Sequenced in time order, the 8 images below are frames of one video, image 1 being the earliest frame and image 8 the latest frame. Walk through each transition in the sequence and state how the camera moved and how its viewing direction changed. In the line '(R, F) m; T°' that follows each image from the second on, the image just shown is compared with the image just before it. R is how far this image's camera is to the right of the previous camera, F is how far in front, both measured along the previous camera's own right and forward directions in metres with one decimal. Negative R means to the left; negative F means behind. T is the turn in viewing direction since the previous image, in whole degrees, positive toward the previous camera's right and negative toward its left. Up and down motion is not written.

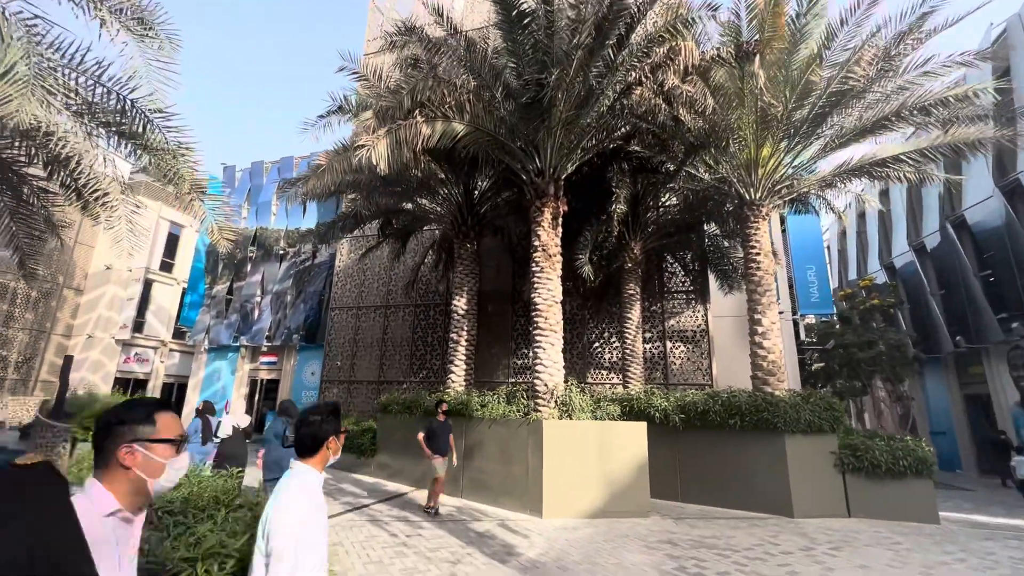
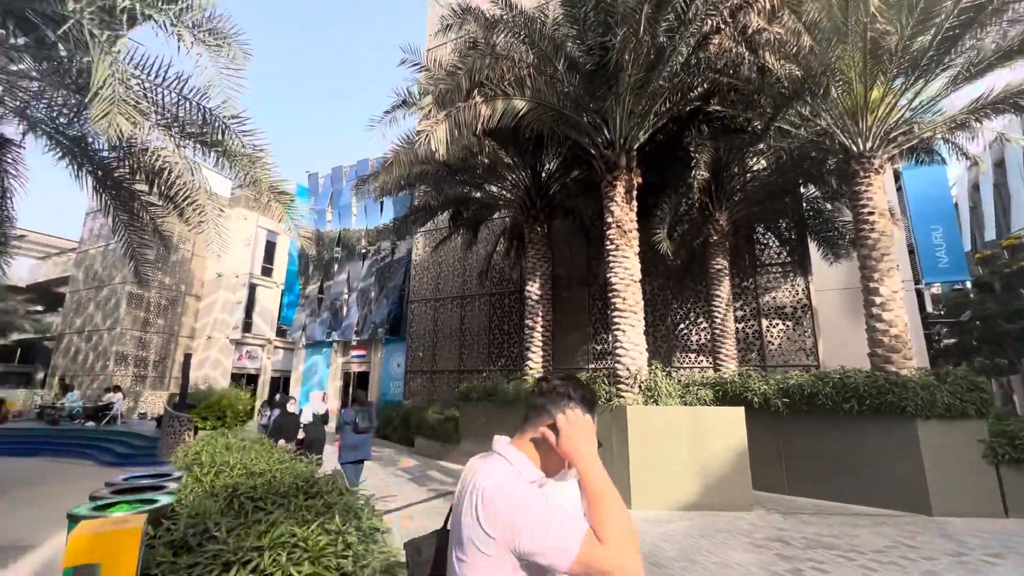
(0.0, +0.3) m; -9°
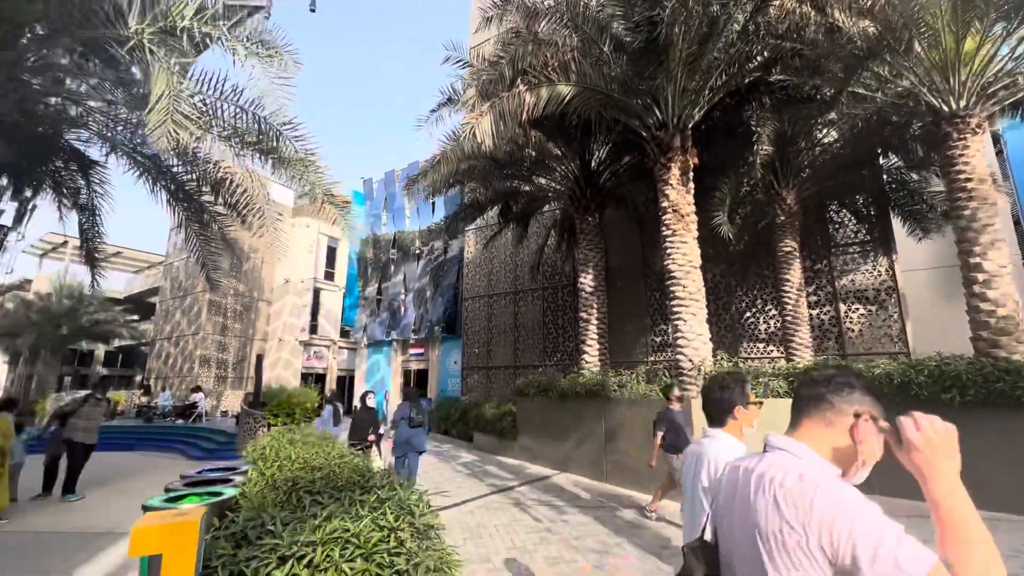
(0.0, +0.2) m; -7°
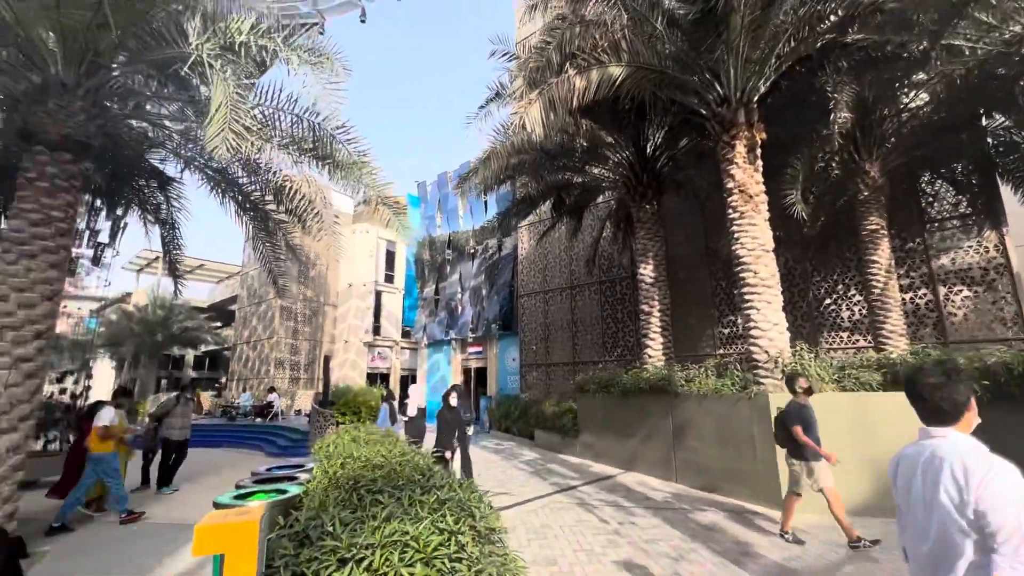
(0.0, +0.2) m; -7°
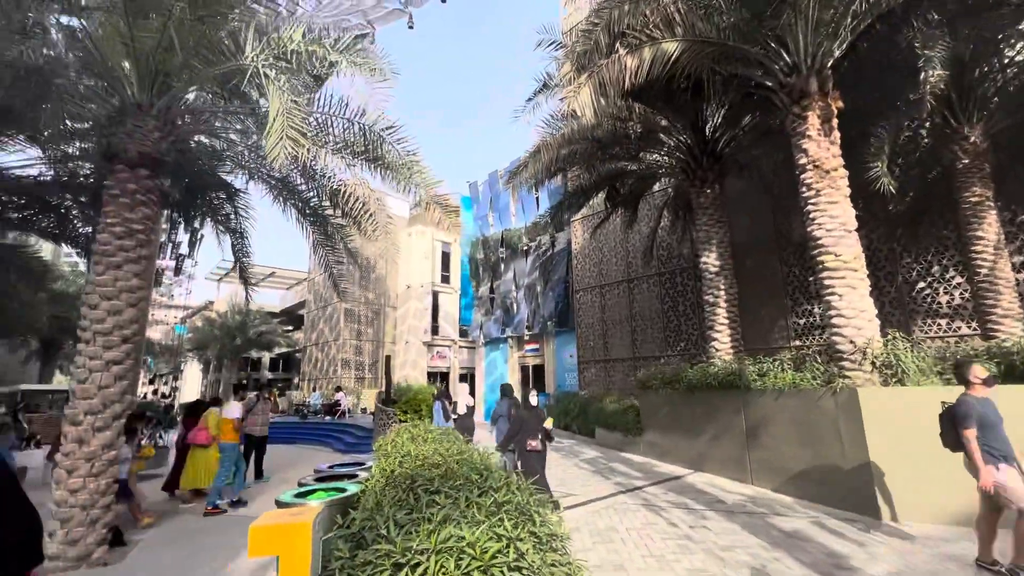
(0.0, +0.2) m; -7°
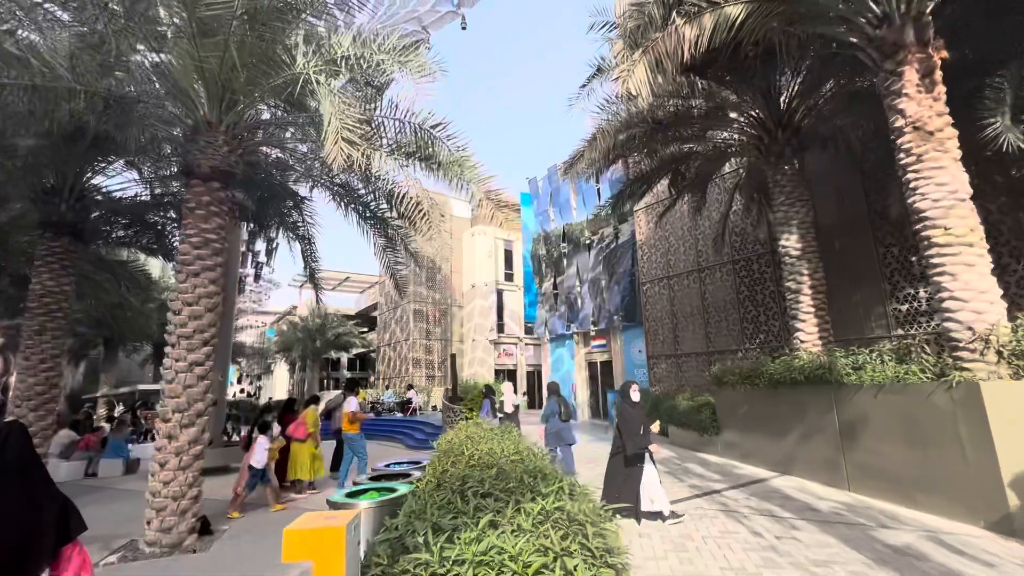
(+0.1, +0.2) m; -8°
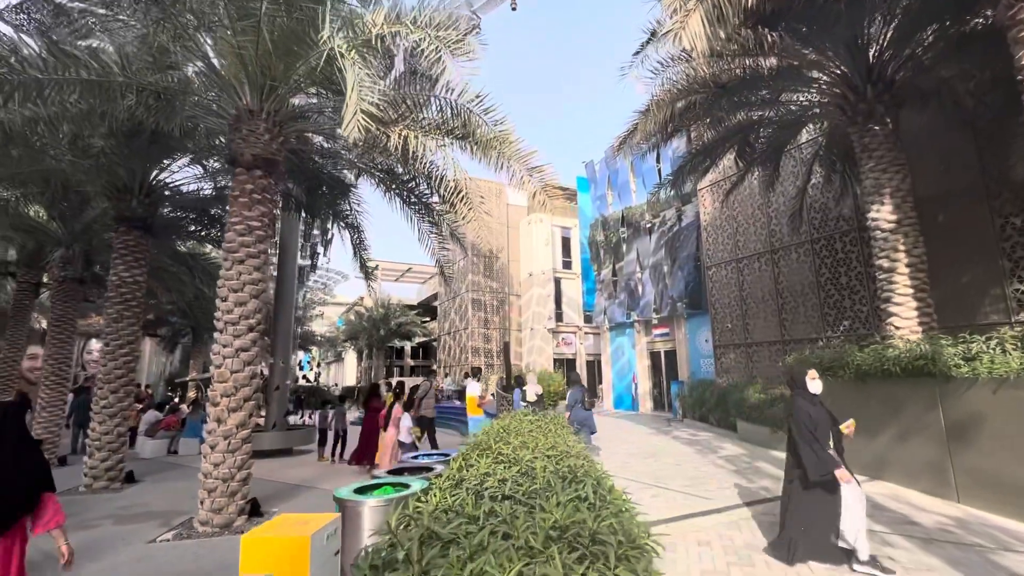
(+0.2, +0.4) m; -7°
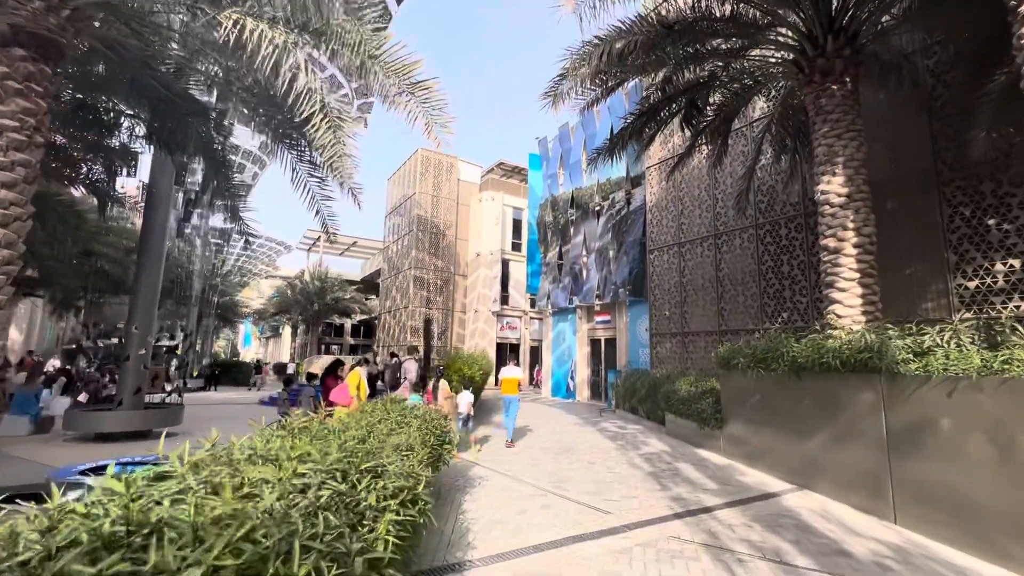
(+0.9, +1.3) m; +5°
